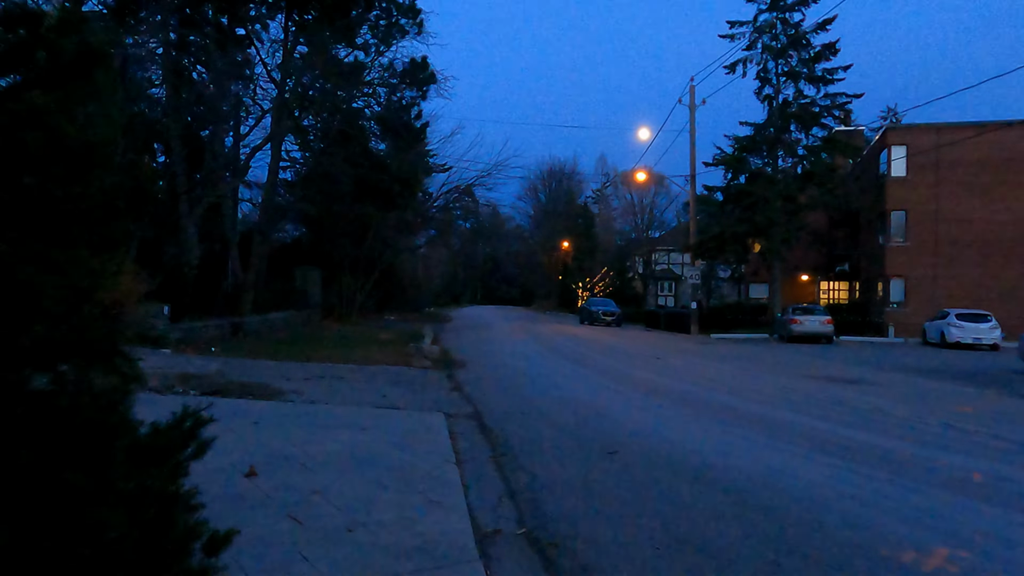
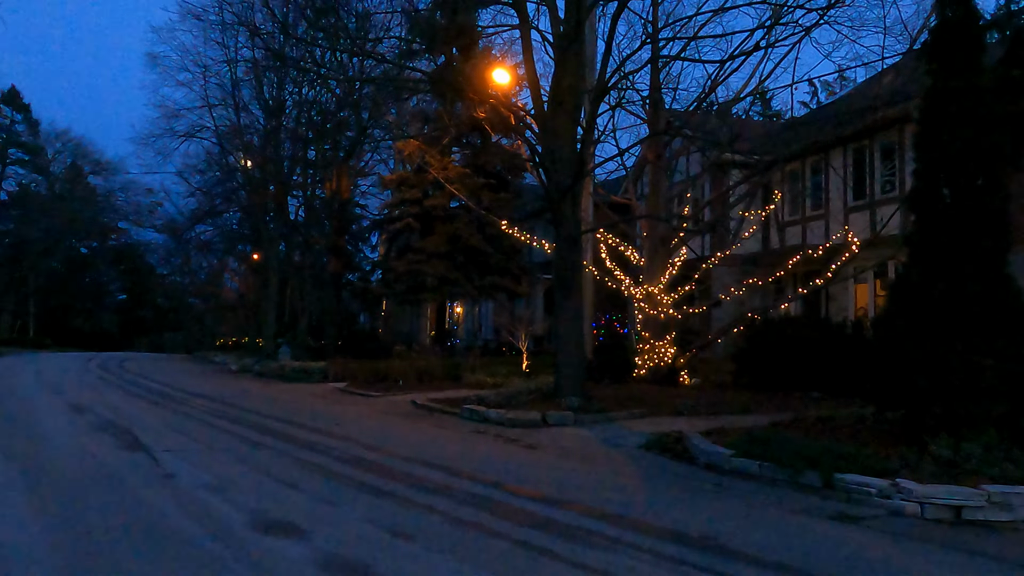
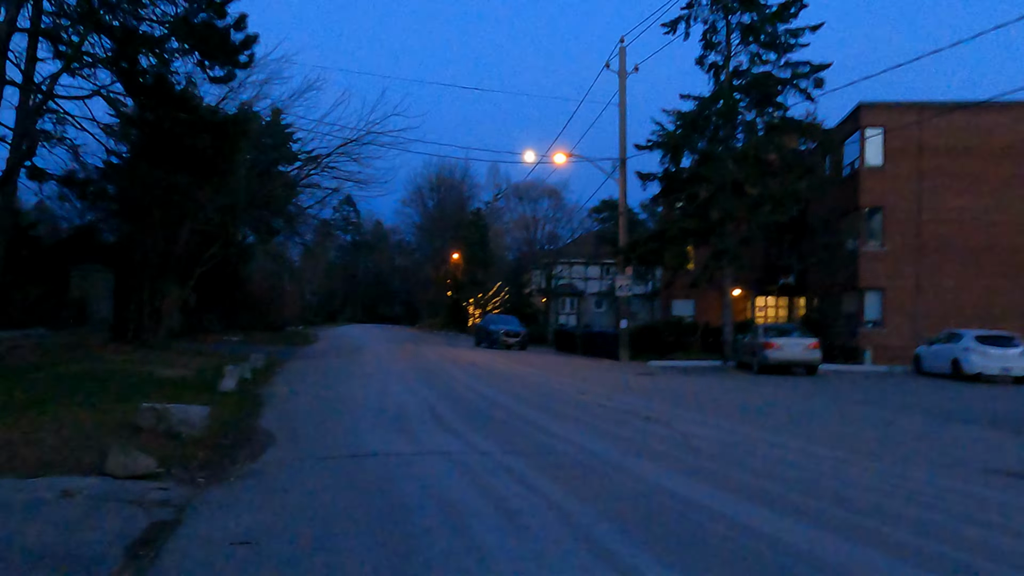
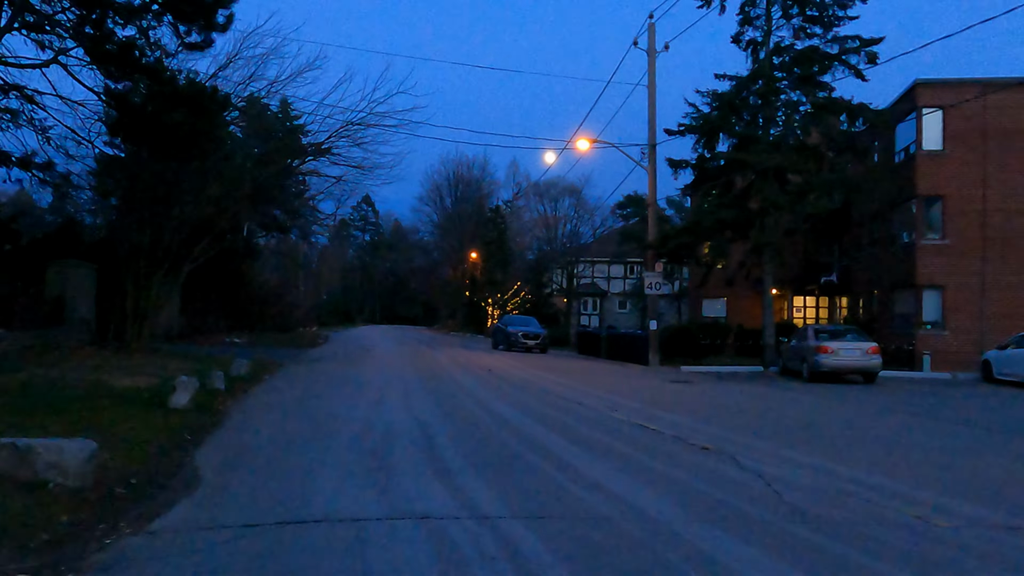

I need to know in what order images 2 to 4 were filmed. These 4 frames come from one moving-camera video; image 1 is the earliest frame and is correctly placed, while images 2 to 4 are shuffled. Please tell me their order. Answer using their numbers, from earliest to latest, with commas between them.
3, 4, 2
